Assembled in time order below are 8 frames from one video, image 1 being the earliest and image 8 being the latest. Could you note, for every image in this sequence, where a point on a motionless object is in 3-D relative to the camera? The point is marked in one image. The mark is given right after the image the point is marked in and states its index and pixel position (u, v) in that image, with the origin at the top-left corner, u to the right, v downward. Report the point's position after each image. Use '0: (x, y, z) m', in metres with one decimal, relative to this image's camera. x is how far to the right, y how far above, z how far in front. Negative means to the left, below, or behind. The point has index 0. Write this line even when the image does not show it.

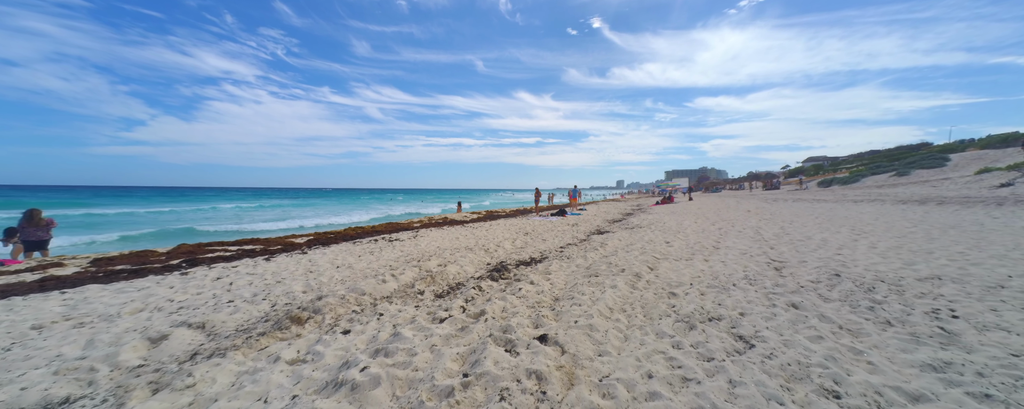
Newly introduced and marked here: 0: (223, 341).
0: (-3.3, -1.6, +3.5) m
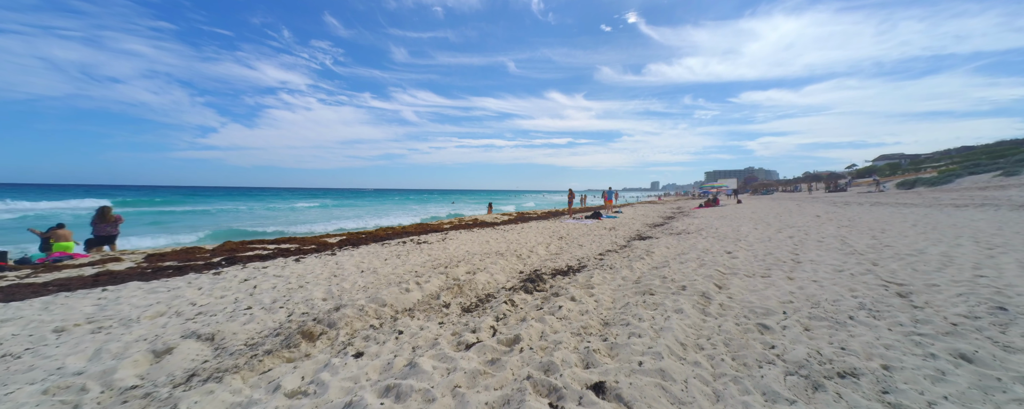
0: (-2.9, -1.6, +3.2) m
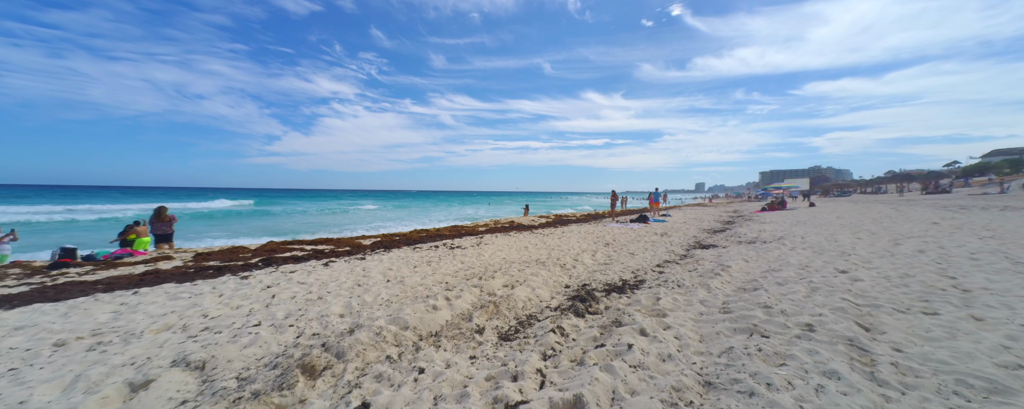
0: (-2.5, -1.6, +2.5) m
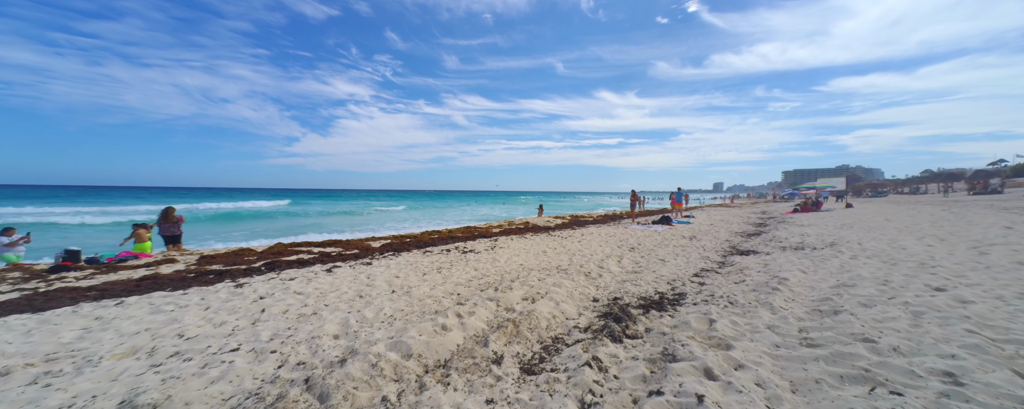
0: (-2.3, -1.6, +1.9) m
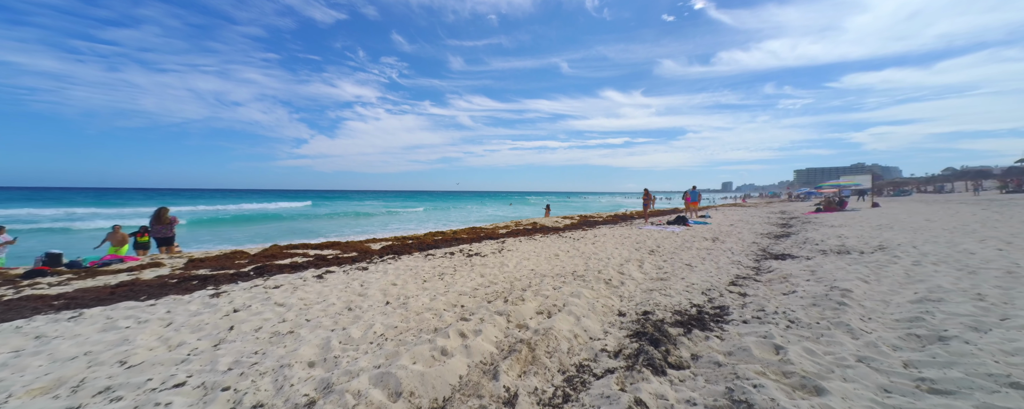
0: (-2.2, -1.6, +1.2) m
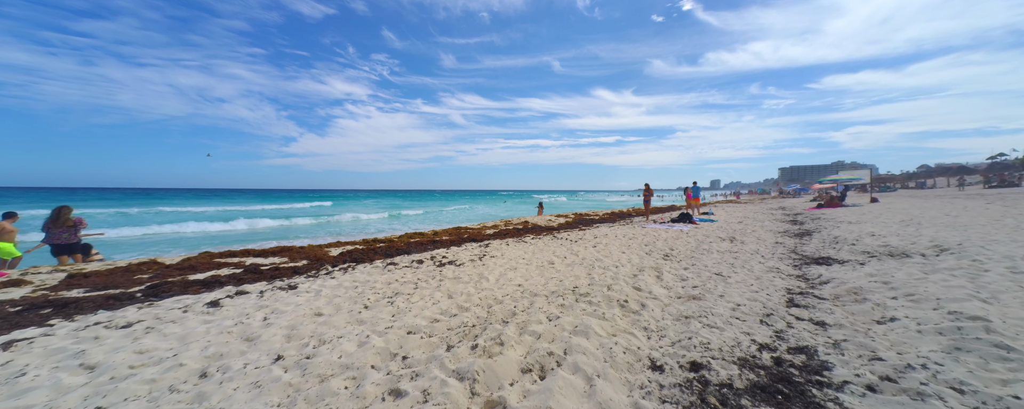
0: (-2.4, -1.5, -0.6) m
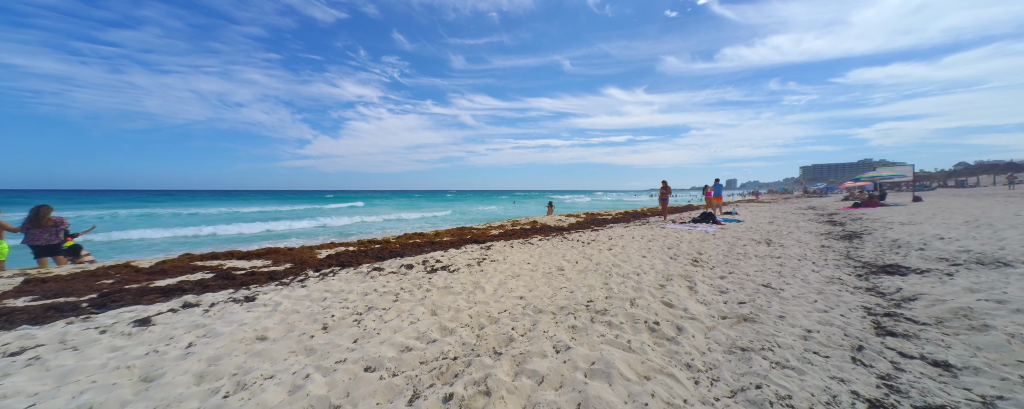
0: (-2.6, -1.5, -1.4) m
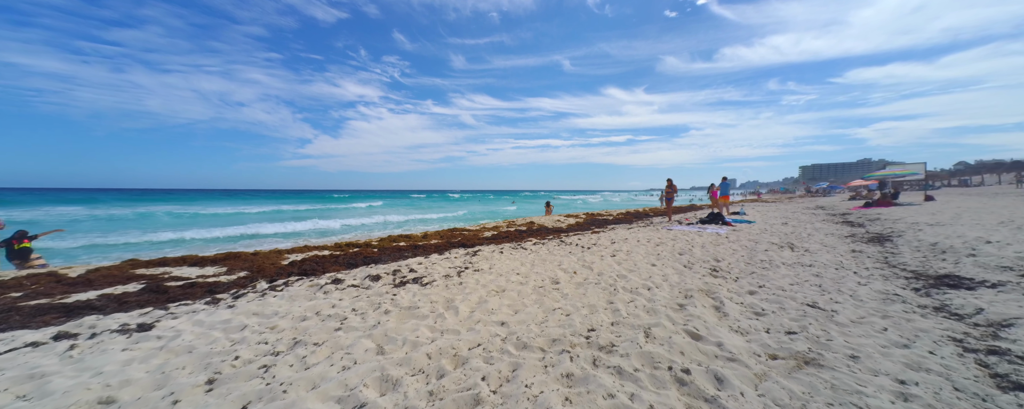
0: (-2.8, -1.5, -2.4) m
